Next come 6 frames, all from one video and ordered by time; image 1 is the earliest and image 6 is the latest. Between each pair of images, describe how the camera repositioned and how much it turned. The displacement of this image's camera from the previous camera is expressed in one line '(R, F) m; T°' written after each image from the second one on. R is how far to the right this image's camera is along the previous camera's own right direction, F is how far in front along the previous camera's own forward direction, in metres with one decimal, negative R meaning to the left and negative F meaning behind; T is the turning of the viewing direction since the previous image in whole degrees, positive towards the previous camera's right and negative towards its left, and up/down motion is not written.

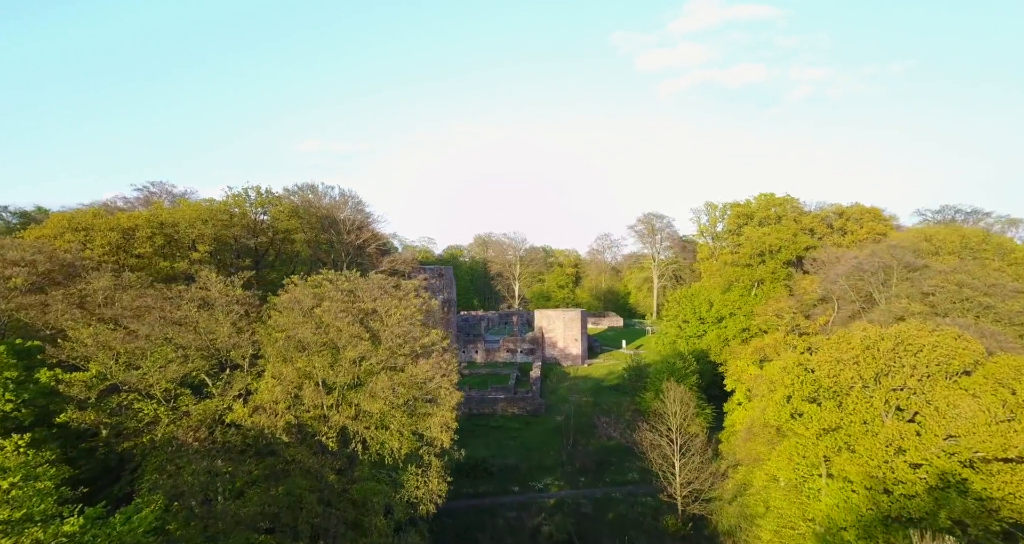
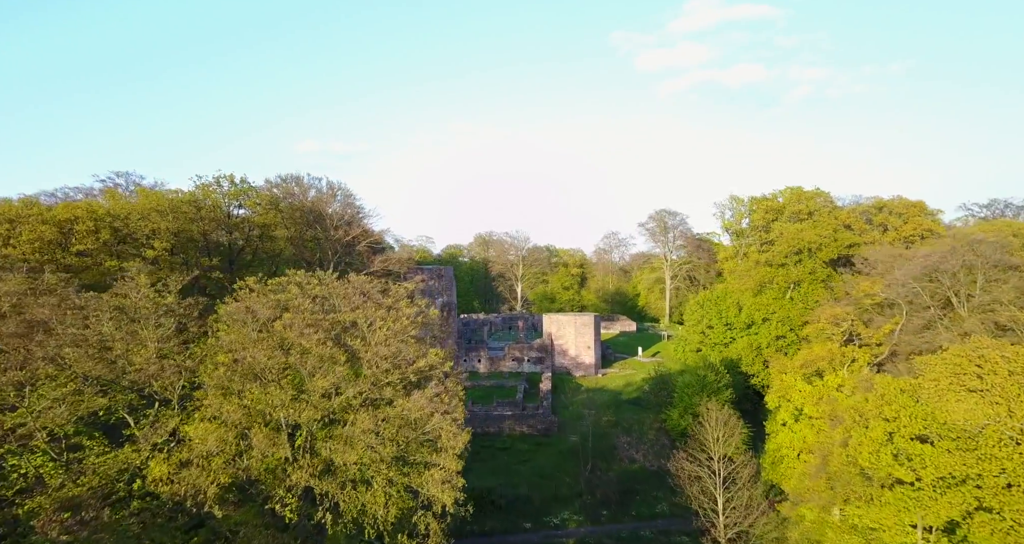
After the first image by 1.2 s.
(-0.5, +3.9) m; 0°
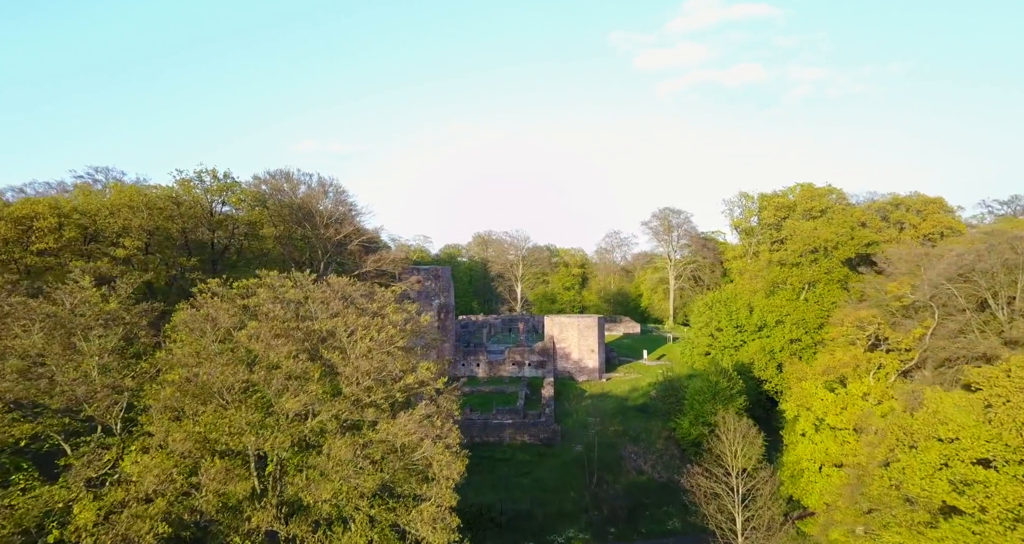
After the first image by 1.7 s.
(-0.1, +1.7) m; 0°
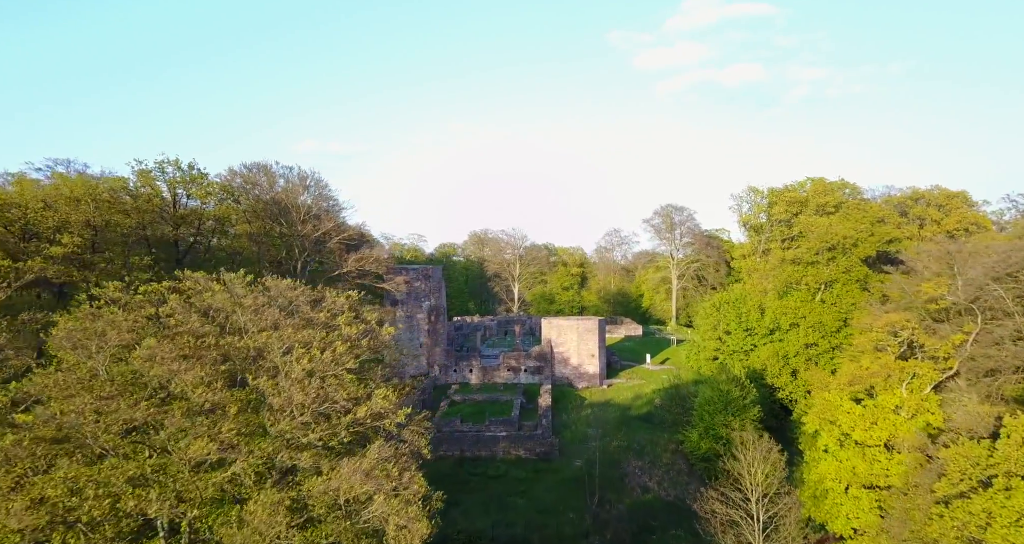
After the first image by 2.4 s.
(+0.2, +2.3) m; 0°
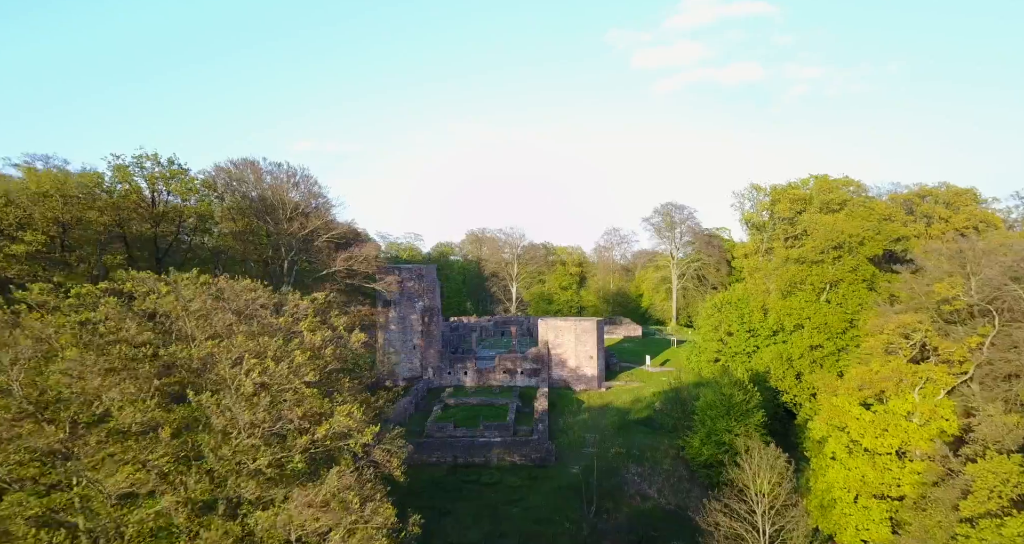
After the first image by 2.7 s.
(+0.2, +1.0) m; 0°
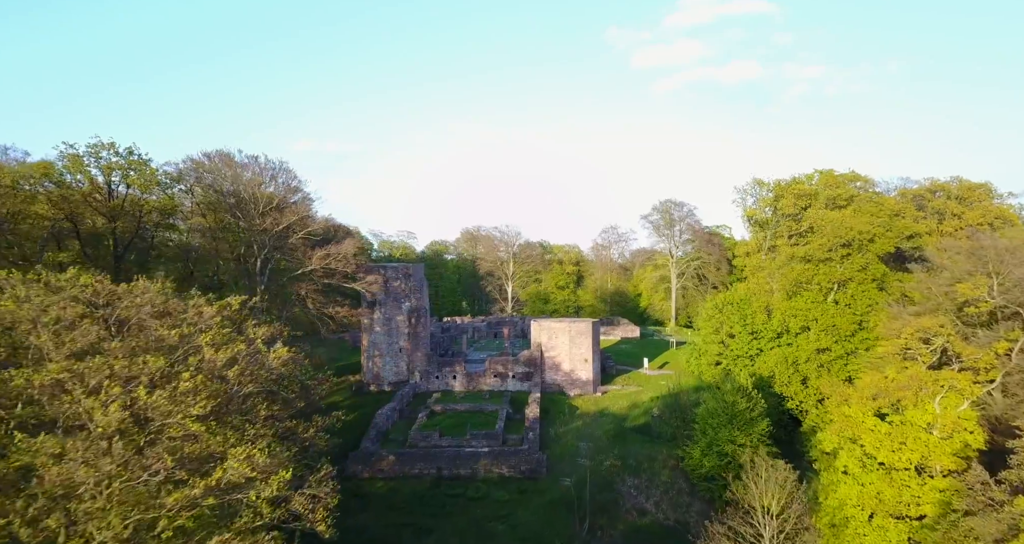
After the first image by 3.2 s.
(+0.4, +1.6) m; 0°
